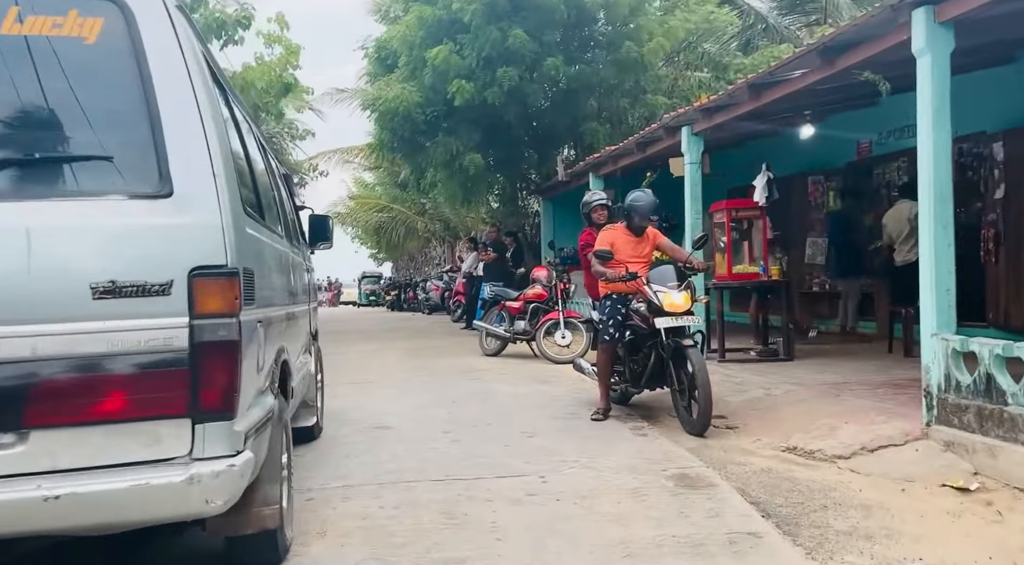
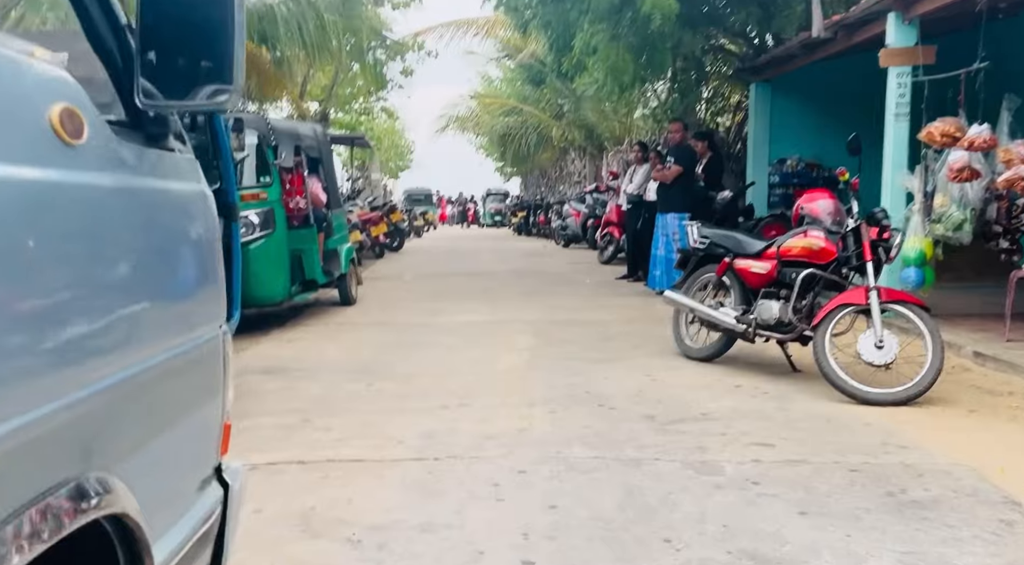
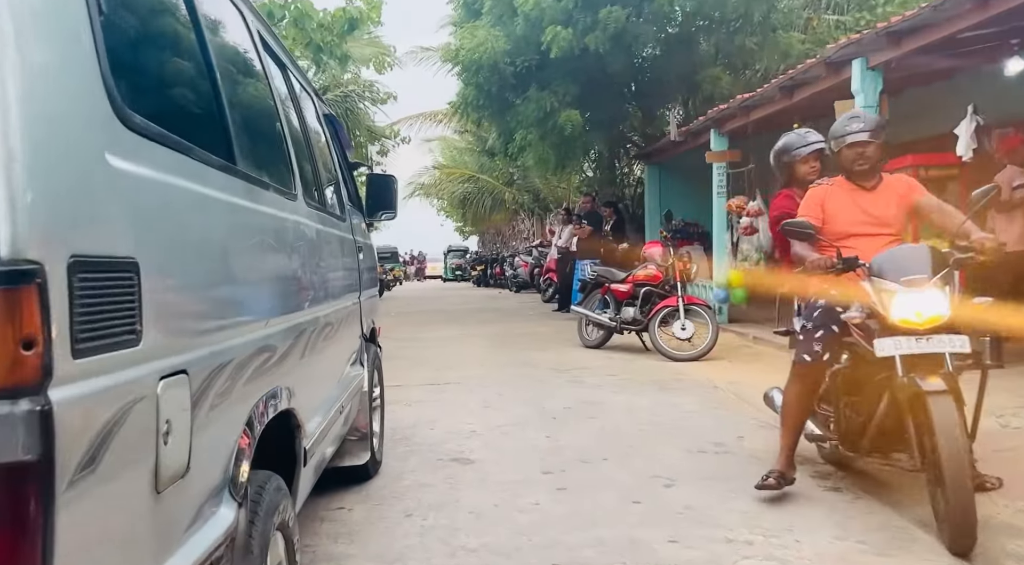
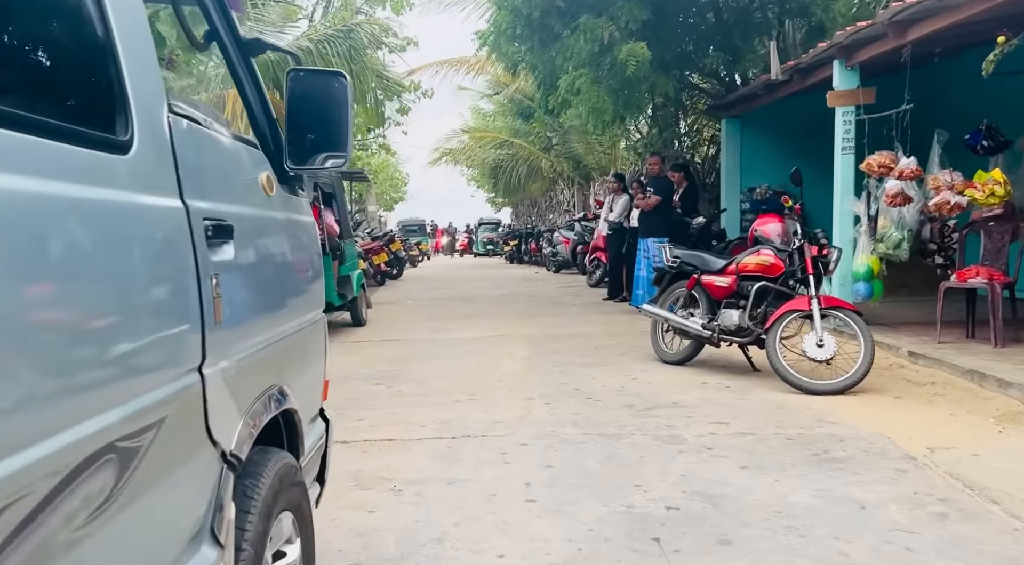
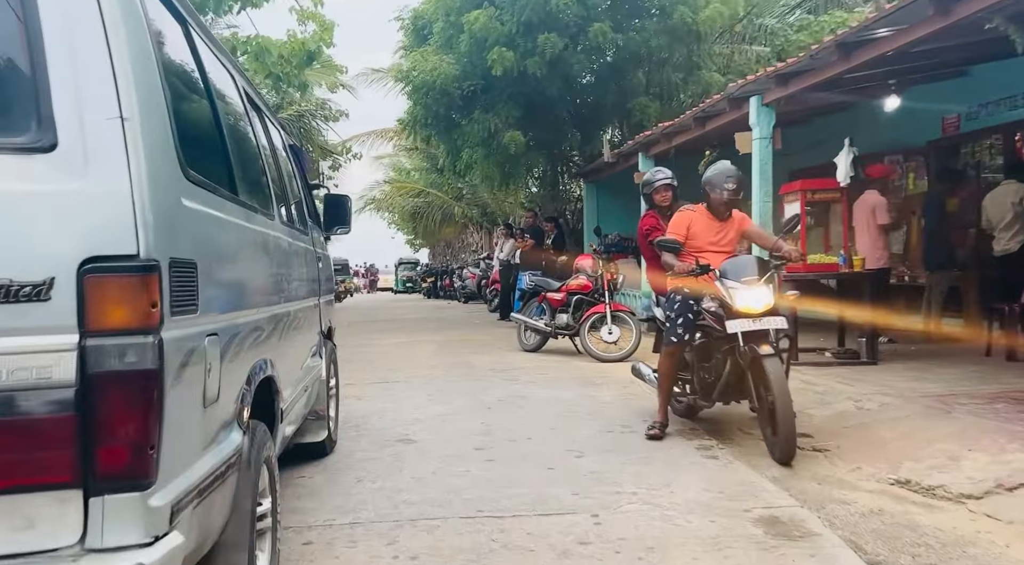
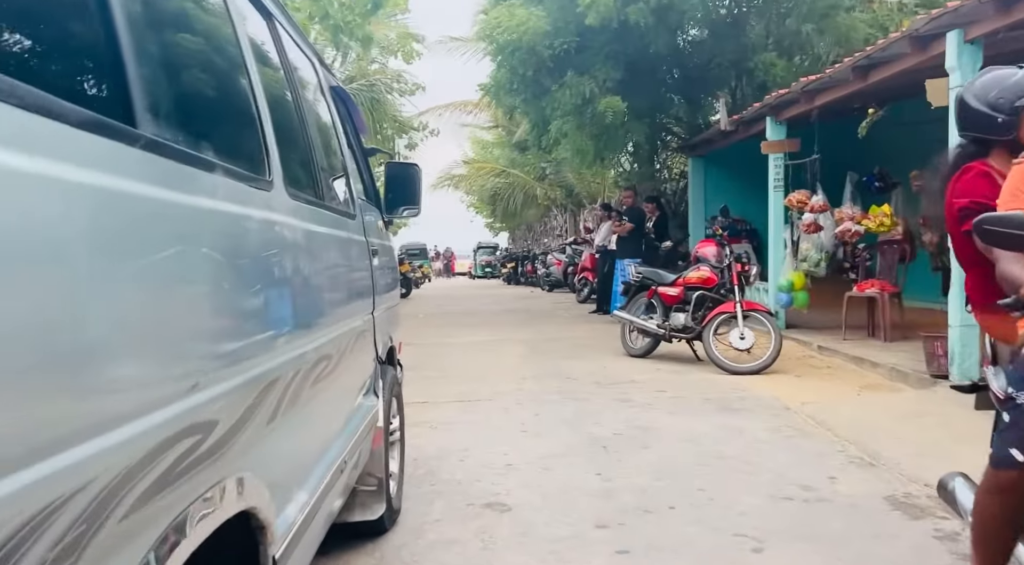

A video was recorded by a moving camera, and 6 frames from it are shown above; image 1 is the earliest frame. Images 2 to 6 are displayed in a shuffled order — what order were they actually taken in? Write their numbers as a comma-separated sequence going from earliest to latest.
5, 3, 6, 4, 2
